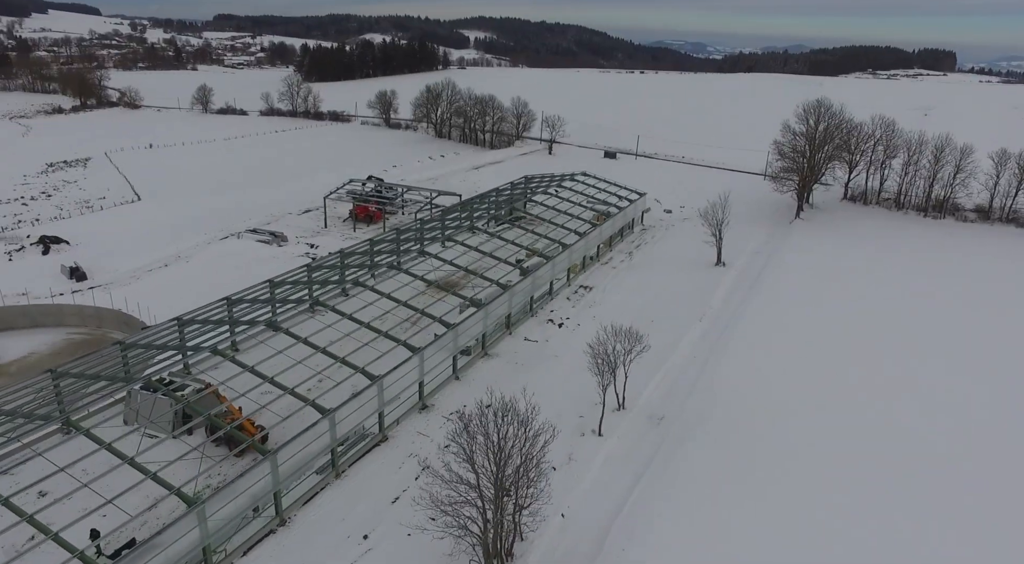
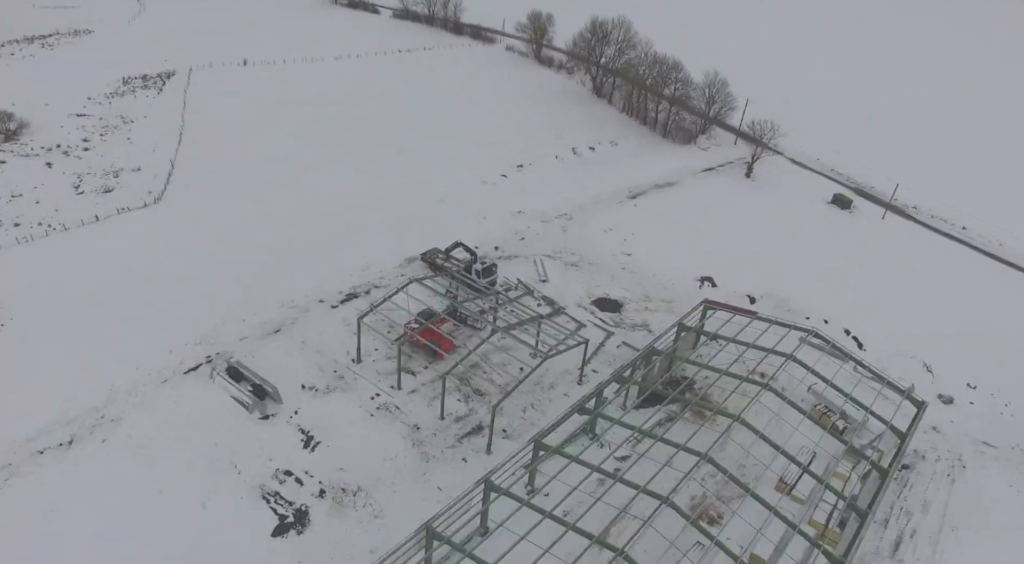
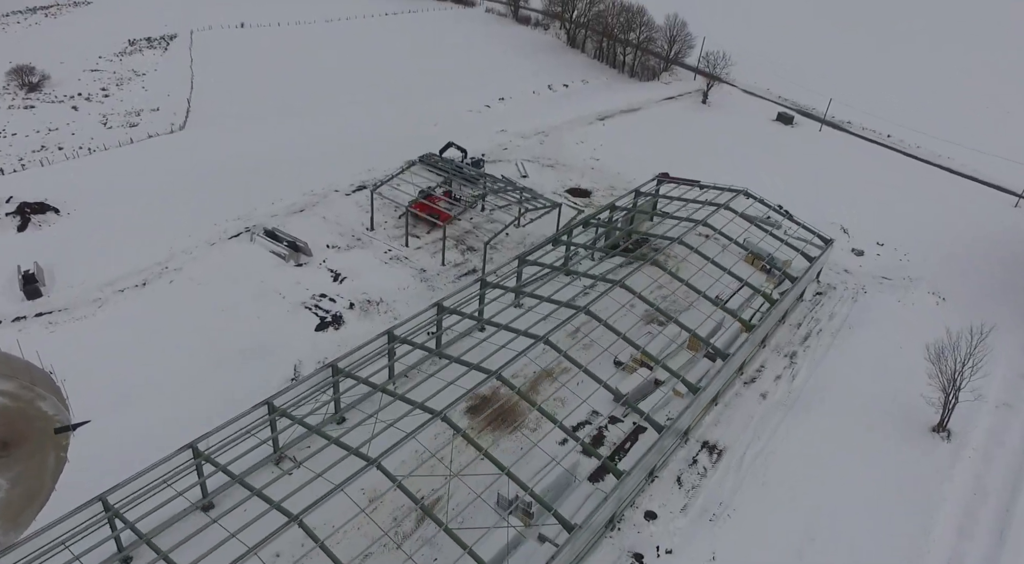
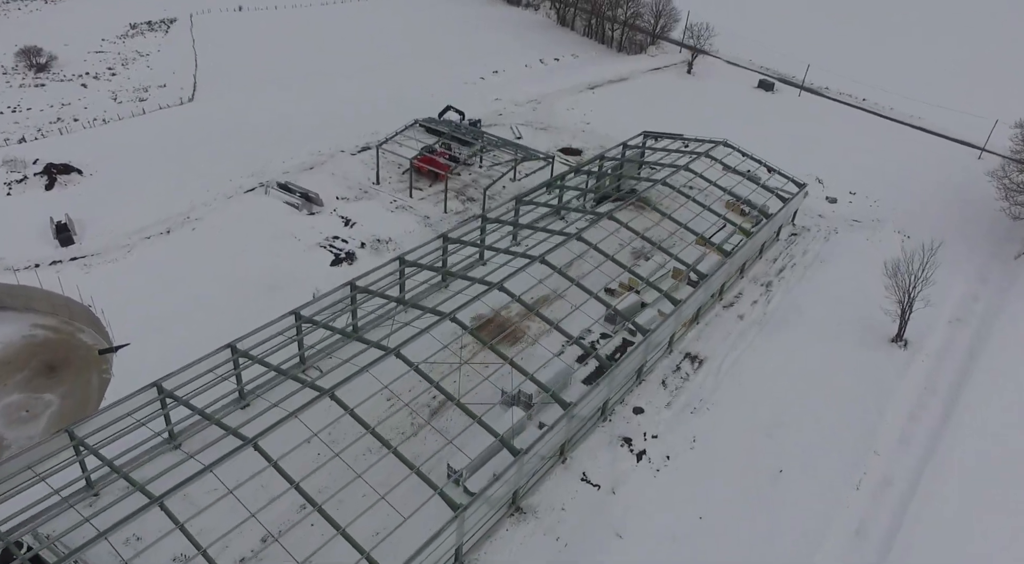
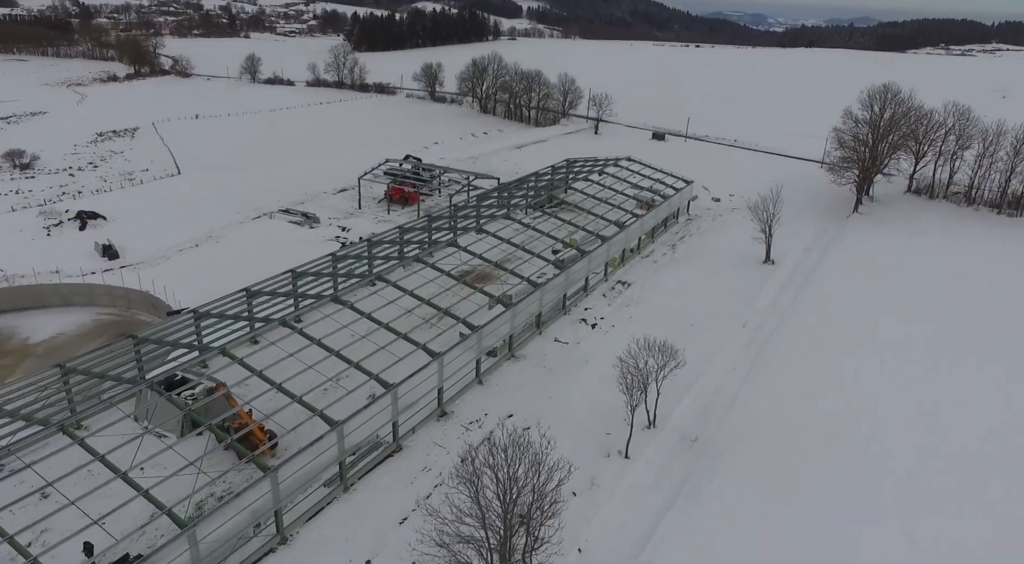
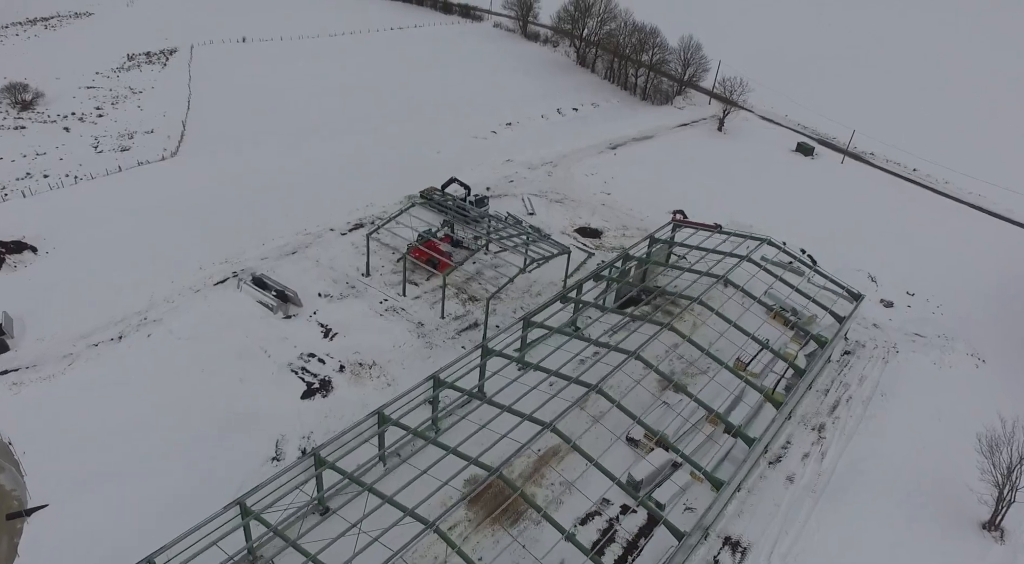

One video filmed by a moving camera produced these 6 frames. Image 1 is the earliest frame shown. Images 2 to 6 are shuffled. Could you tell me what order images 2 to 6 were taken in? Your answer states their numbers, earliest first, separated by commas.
5, 4, 3, 6, 2
